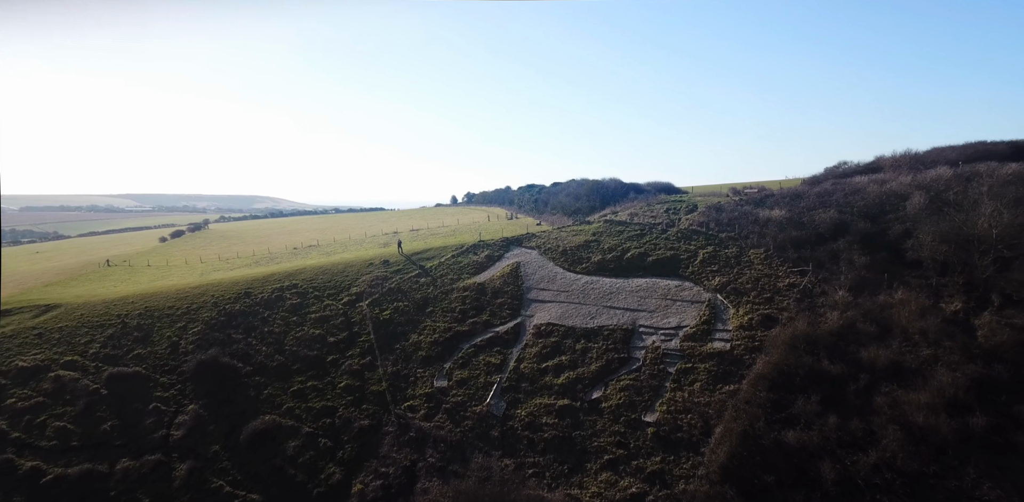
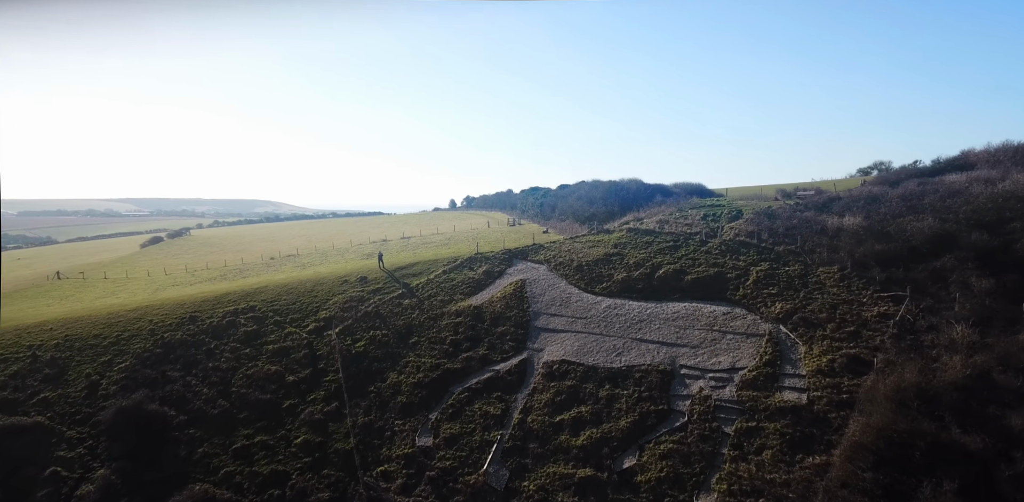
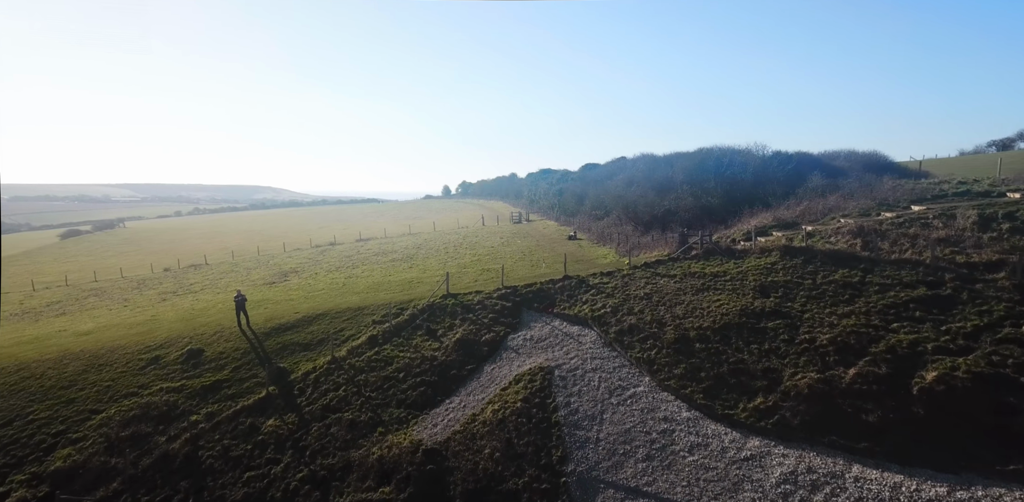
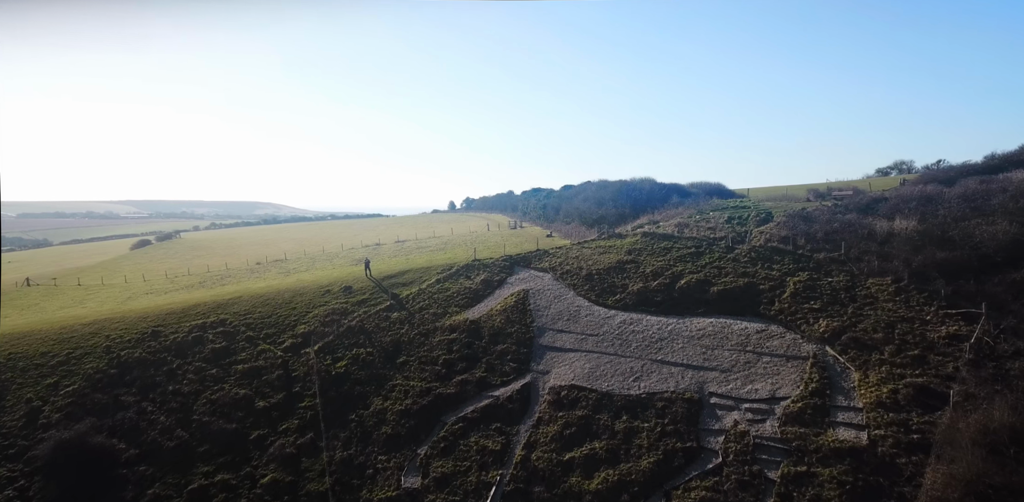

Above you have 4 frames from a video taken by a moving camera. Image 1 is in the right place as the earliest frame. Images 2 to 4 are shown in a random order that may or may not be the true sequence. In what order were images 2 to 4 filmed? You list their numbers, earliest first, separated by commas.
2, 4, 3
